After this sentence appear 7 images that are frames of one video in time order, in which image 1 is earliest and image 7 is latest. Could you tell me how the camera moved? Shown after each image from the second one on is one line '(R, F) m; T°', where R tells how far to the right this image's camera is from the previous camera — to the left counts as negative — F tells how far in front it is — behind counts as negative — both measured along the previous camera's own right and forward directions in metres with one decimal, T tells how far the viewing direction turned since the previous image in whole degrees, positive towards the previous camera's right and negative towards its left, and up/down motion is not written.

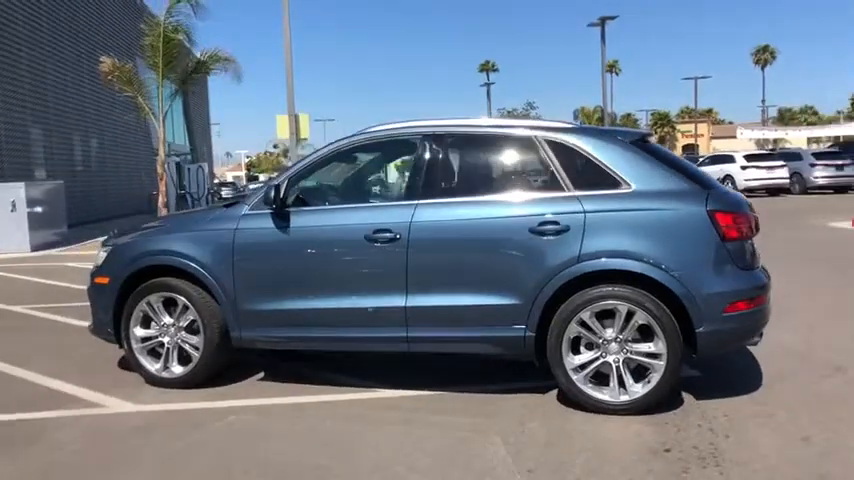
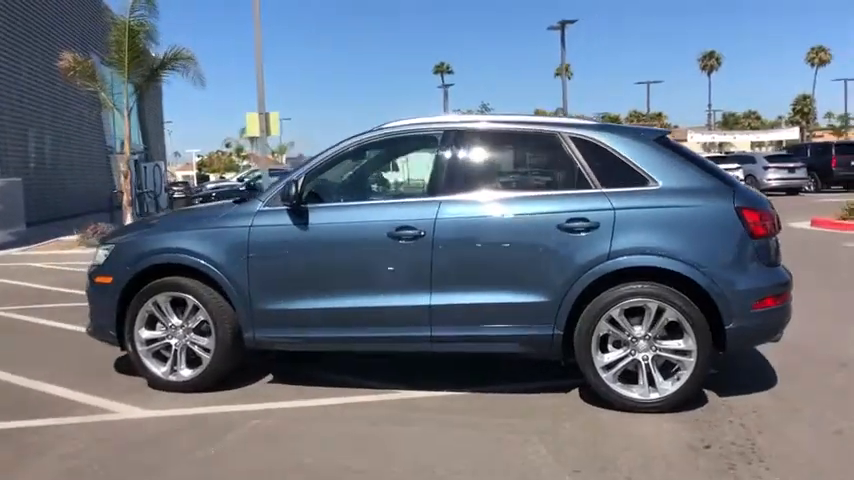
(-0.6, +0.1) m; +4°
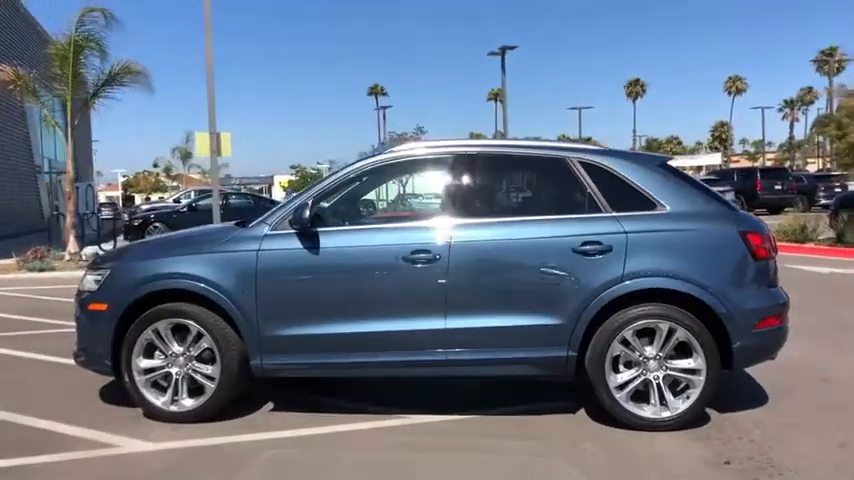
(-0.7, 0.0) m; +6°
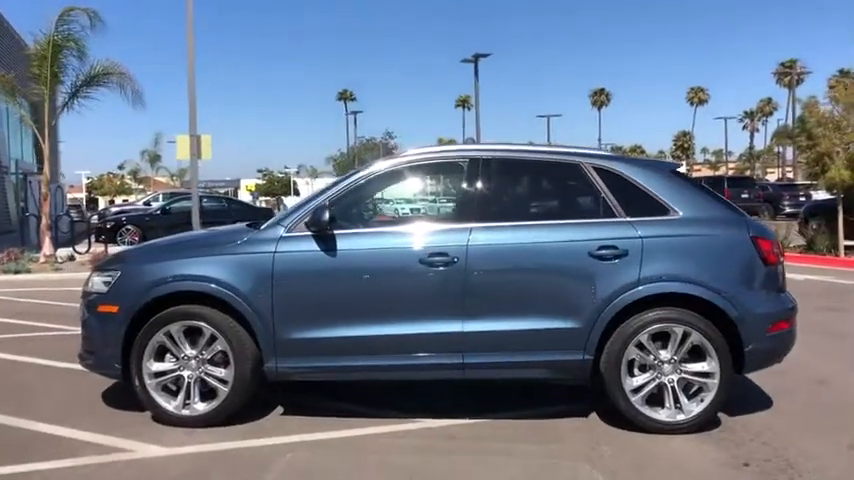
(-0.4, 0.0) m; +3°
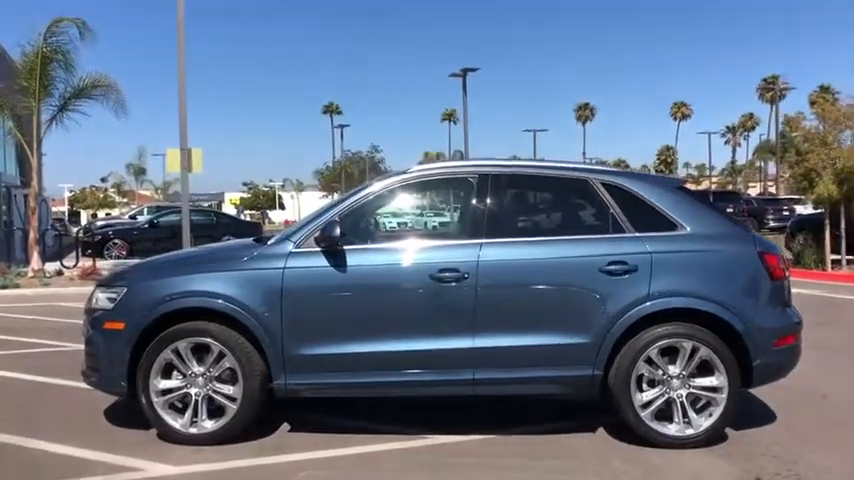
(-0.2, 0.0) m; +1°
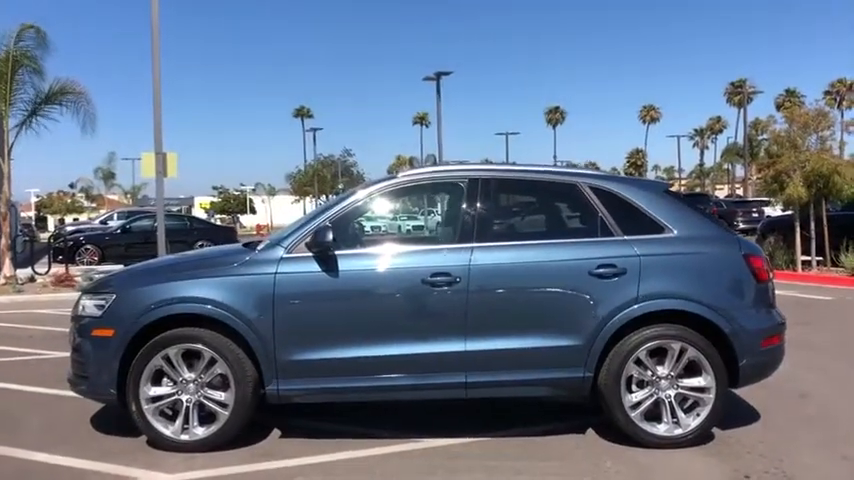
(-0.2, 0.0) m; +2°
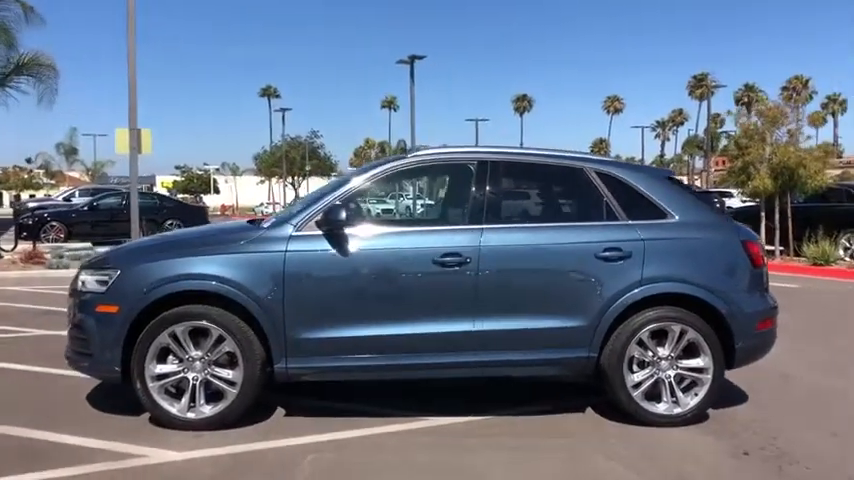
(-0.4, 0.0) m; +3°
